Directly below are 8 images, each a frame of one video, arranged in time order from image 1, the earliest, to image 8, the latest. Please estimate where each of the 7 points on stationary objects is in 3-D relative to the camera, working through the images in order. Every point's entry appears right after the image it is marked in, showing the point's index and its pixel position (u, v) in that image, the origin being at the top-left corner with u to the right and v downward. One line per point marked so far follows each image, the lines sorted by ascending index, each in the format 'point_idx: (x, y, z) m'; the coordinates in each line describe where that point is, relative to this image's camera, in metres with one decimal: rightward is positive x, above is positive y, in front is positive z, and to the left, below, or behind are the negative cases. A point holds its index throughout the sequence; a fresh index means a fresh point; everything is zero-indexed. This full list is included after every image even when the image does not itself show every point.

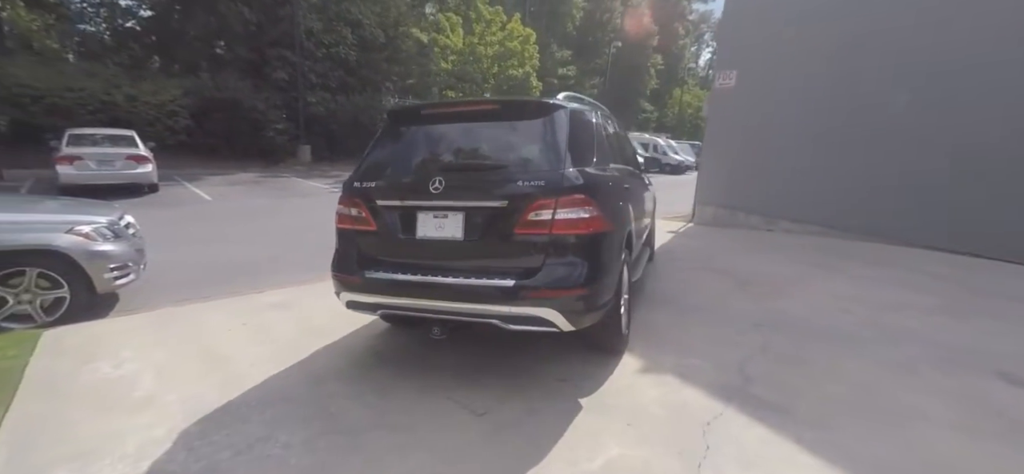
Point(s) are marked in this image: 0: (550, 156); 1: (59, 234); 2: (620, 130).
0: (+0.2, +0.5, +2.7) m
1: (-4.0, 0.0, +4.1) m
2: (+1.0, +1.1, +4.8) m
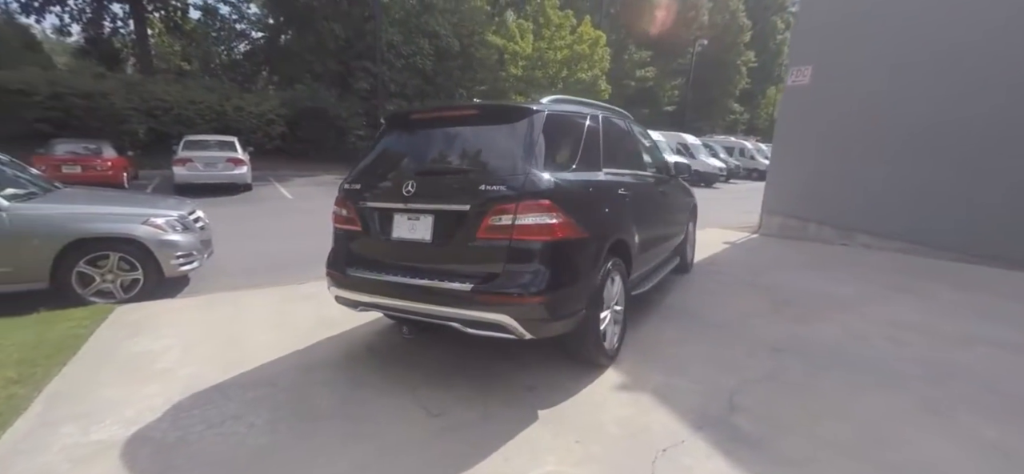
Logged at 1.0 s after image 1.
0: (0.0, +0.5, +2.7) m
1: (-3.9, +0.1, +4.8) m
2: (+1.2, +1.0, +4.6) m
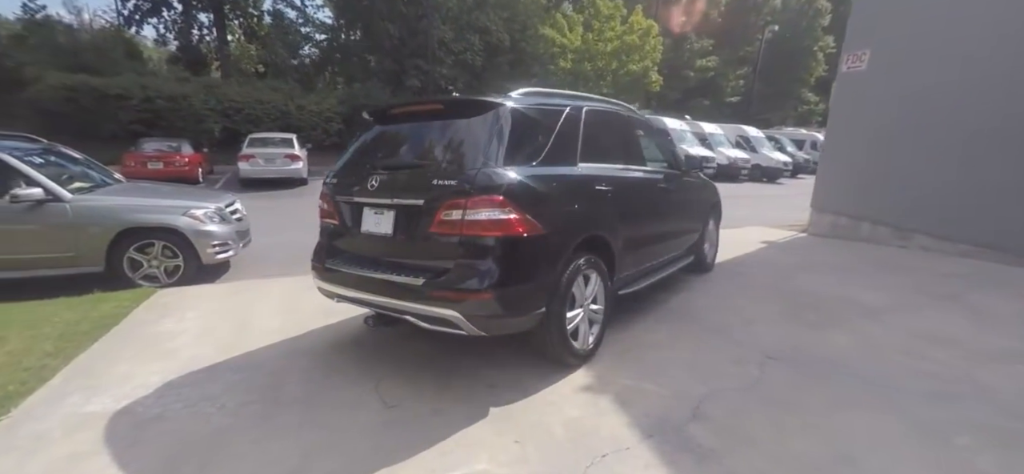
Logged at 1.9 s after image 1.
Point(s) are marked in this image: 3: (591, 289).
0: (-0.2, +0.5, +2.7) m
1: (-3.8, +0.2, +5.3) m
2: (+1.2, +1.1, +4.4) m
3: (+0.5, -0.4, +3.2) m
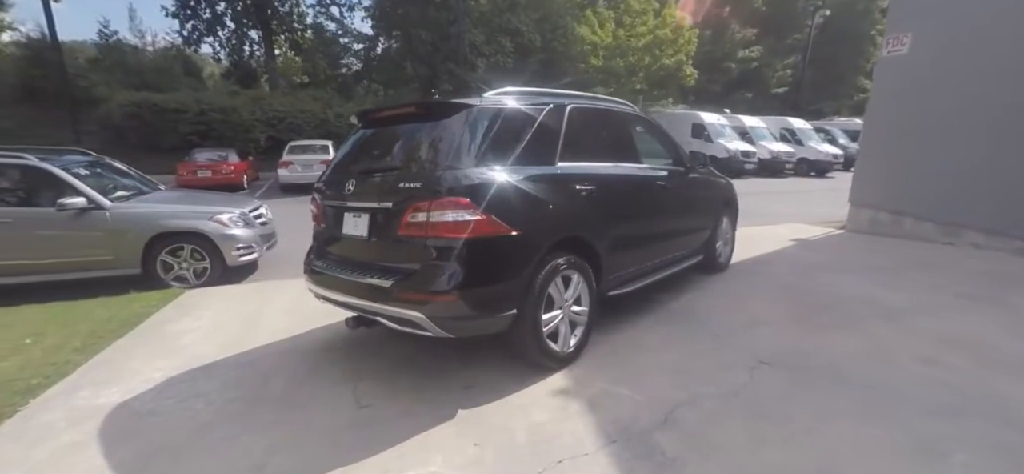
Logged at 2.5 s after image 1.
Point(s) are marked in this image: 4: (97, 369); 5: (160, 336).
0: (-0.4, +0.5, +2.7) m
1: (-3.7, +0.2, +5.7) m
2: (+1.2, +1.1, +4.2) m
3: (+0.4, -0.4, +3.1) m
4: (-3.0, -0.9, +3.4) m
5: (-3.0, -0.8, +4.0) m
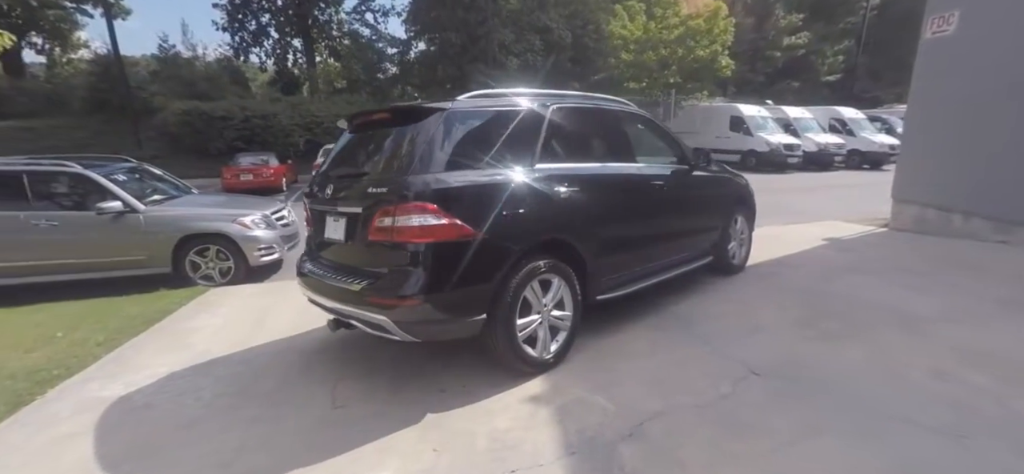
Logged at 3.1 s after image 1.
0: (-0.6, +0.4, +2.7) m
1: (-3.6, +0.2, +6.0) m
2: (+1.1, +1.1, +4.1) m
3: (+0.3, -0.4, +3.1) m
4: (-3.1, -1.0, +3.6) m
5: (-3.1, -0.9, +4.2) m
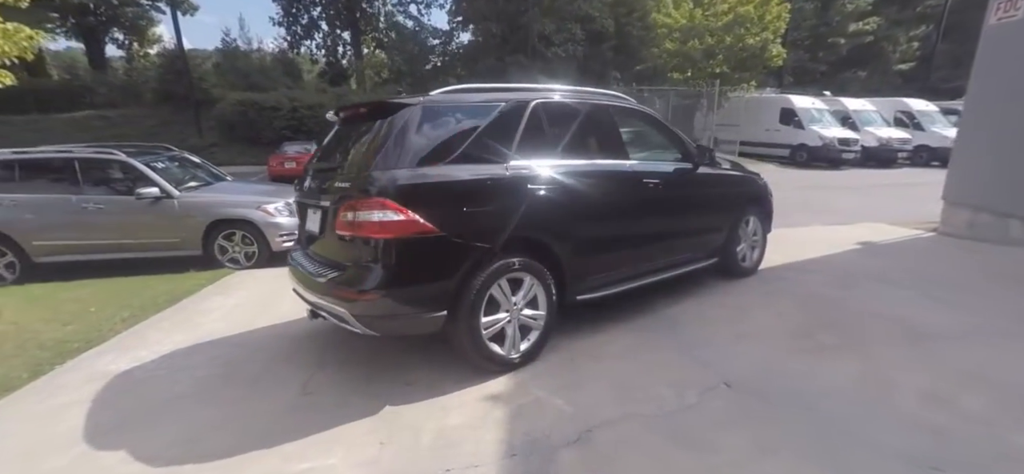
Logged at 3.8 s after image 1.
0: (-0.8, +0.5, +2.7) m
1: (-3.5, +0.3, +6.3) m
2: (+1.1, +1.1, +3.9) m
3: (+0.1, -0.4, +3.0) m
4: (-3.3, -0.8, +4.0) m
5: (-3.1, -0.7, +4.5) m
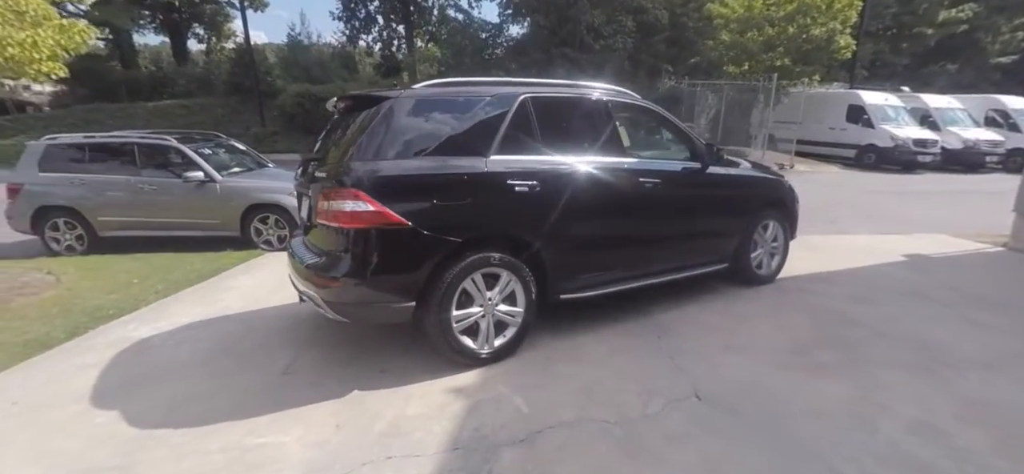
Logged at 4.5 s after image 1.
0: (-0.9, +0.5, +2.8) m
1: (-3.2, +0.6, +6.6) m
2: (+1.1, +1.1, +3.8) m
3: (-0.1, -0.3, +3.0) m
4: (-3.3, -0.7, +4.3) m
5: (-3.1, -0.5, +4.9) m
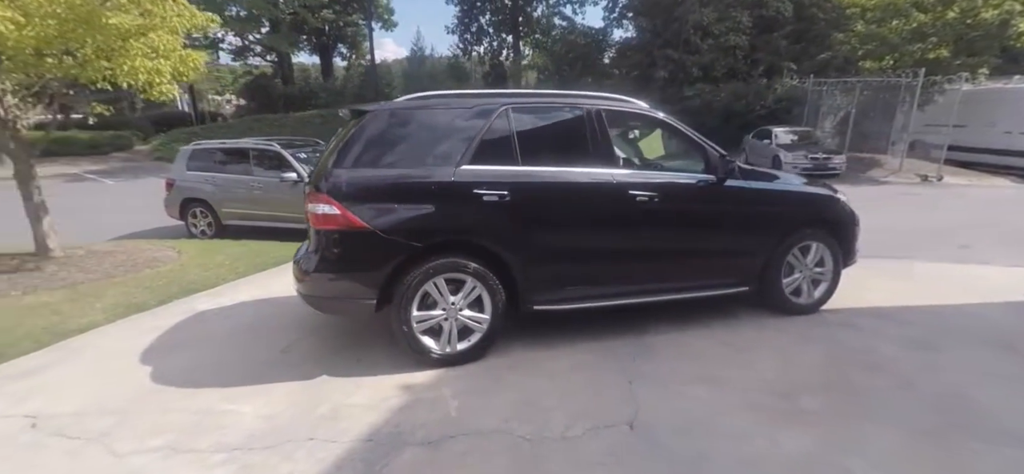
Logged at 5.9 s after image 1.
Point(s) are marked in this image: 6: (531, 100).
0: (-1.1, +0.5, +3.1) m
1: (-2.4, +0.6, +7.4) m
2: (+1.1, +0.9, +3.5) m
3: (-0.3, -0.4, +3.1) m
4: (-3.1, -0.6, +5.1) m
5: (-2.8, -0.5, +5.6) m
6: (+0.3, +1.0, +3.4) m
